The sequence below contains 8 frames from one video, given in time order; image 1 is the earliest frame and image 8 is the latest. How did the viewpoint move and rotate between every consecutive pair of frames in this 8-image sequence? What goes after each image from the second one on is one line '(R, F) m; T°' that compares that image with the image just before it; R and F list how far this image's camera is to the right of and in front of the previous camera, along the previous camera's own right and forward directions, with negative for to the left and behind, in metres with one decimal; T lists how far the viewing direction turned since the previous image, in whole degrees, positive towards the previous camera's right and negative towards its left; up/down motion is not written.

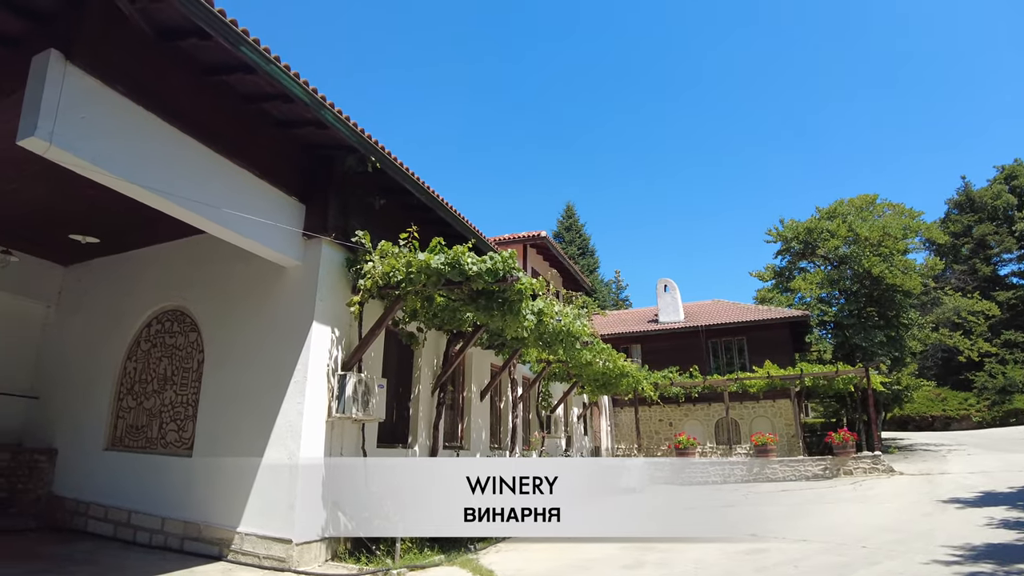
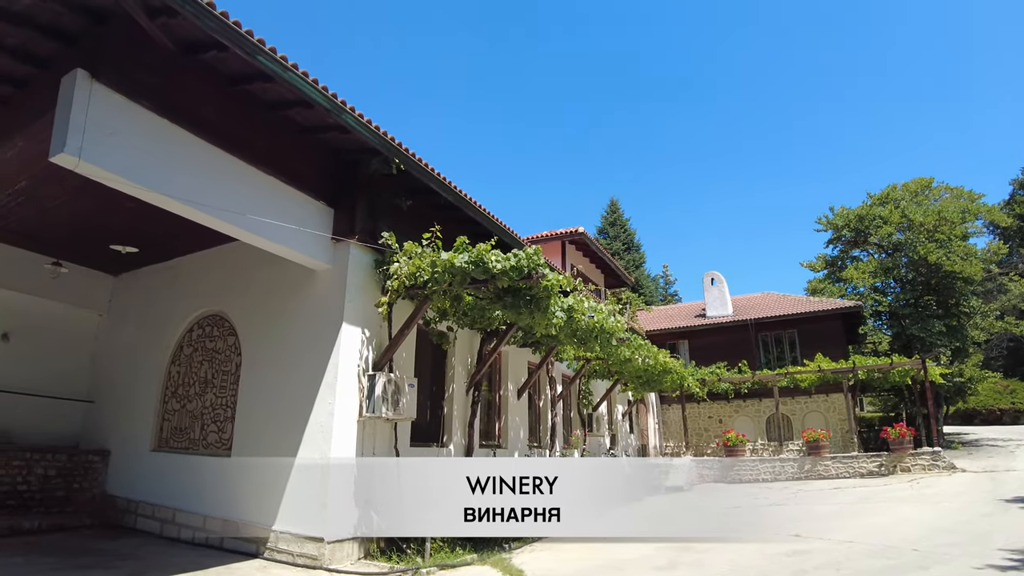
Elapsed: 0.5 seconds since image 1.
(+0.2, +0.1) m; -5°
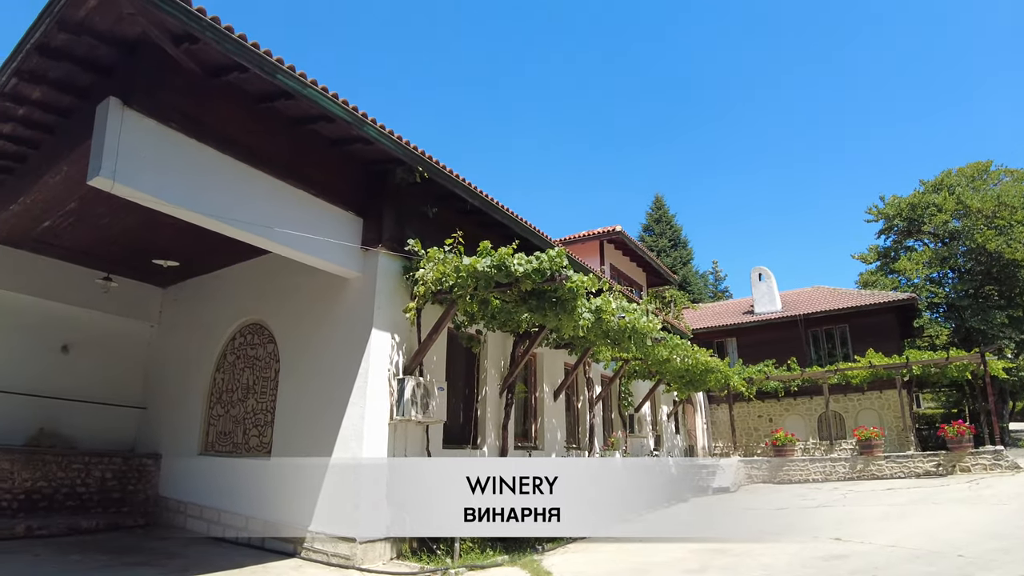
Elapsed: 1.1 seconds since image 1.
(+0.3, 0.0) m; -5°
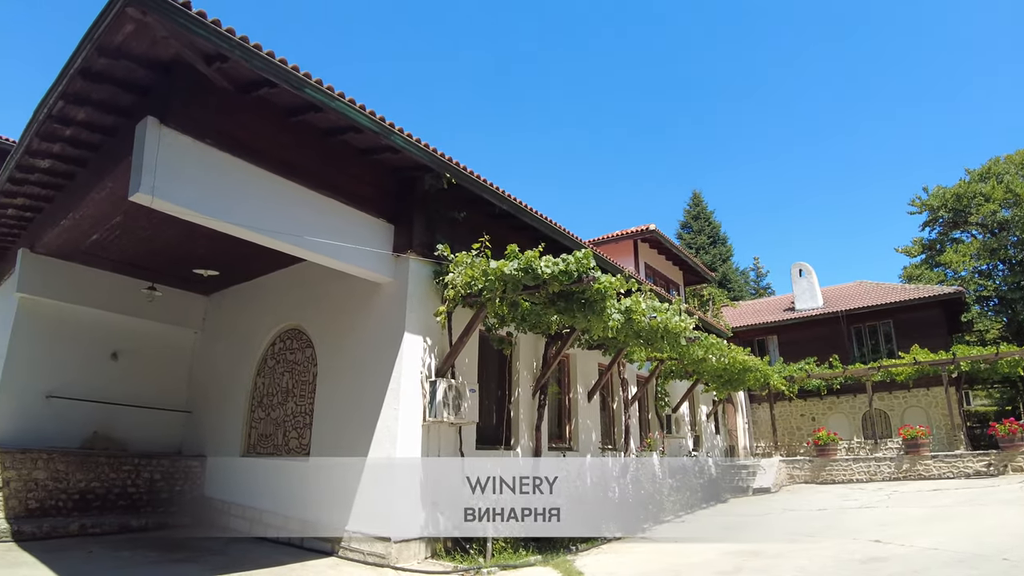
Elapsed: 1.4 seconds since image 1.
(+0.1, 0.0) m; -3°
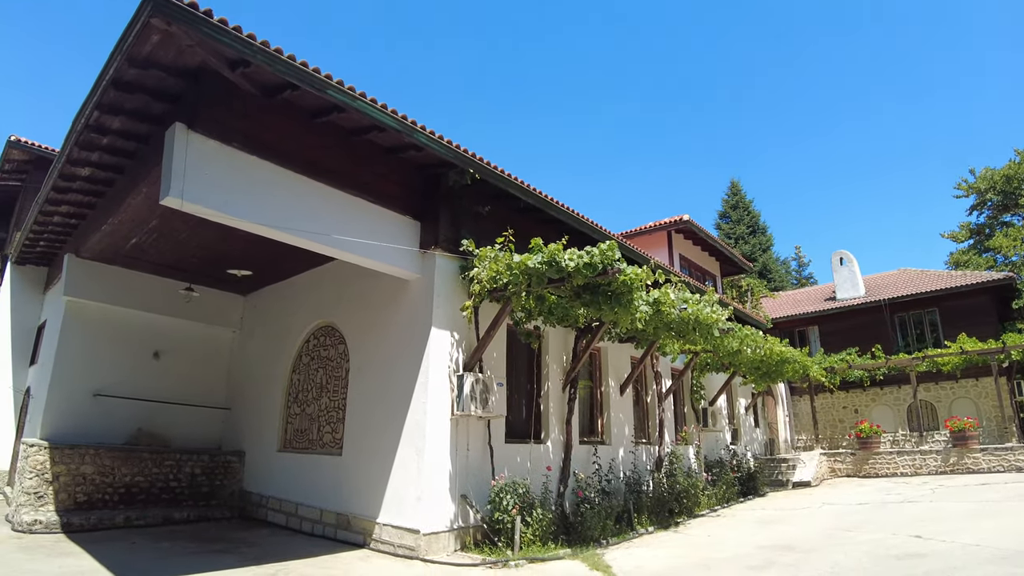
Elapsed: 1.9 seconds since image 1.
(+0.1, 0.0) m; -3°
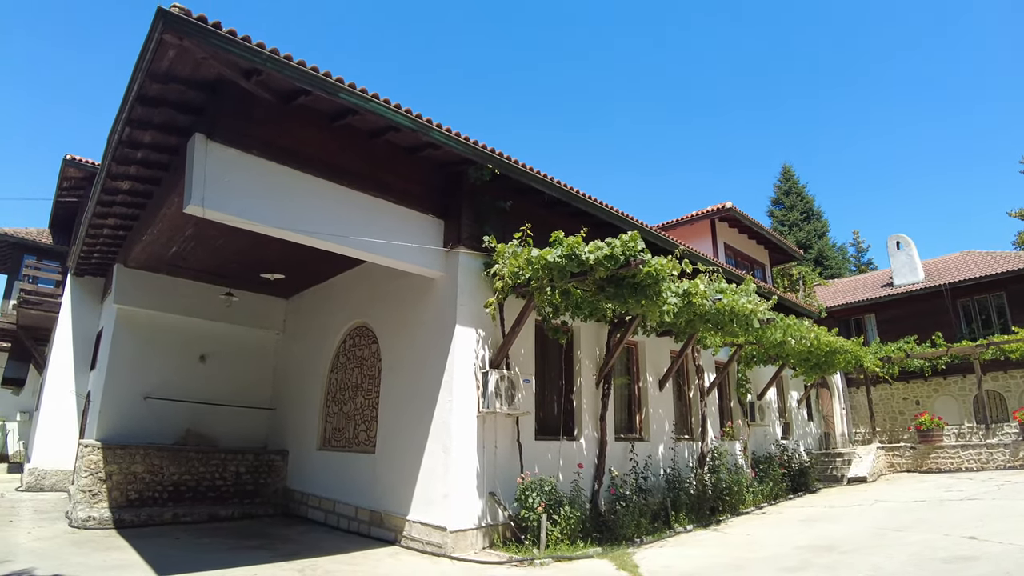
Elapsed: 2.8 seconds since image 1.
(+0.3, +0.1) m; -5°
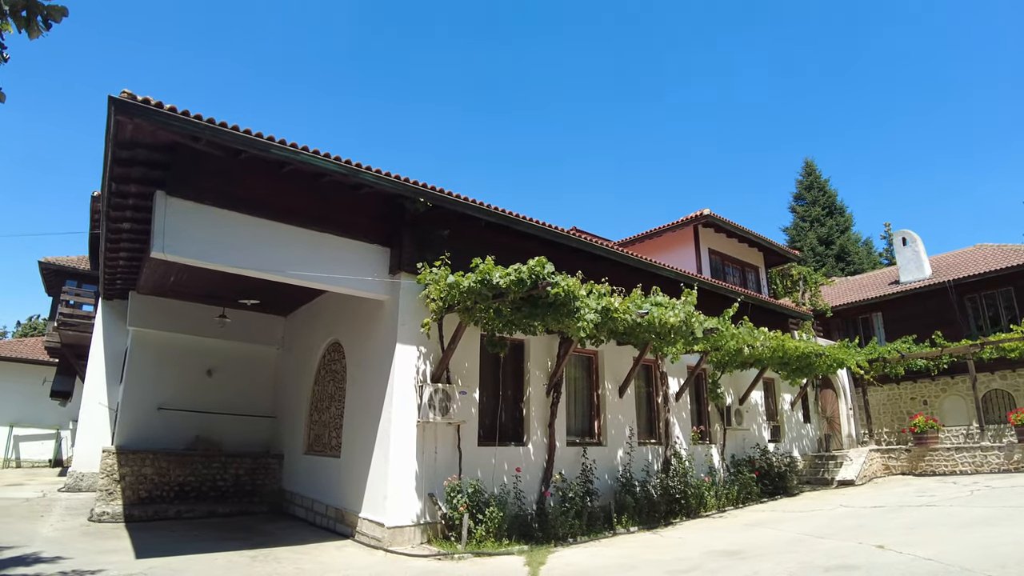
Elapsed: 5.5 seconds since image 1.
(+1.5, -0.6) m; -6°
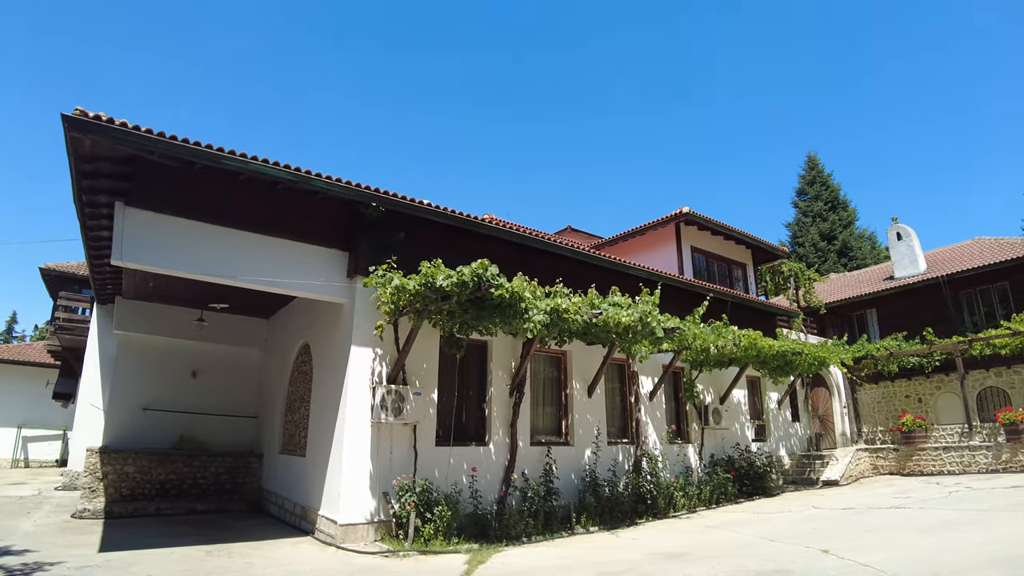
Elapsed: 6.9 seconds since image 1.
(+0.9, -0.1) m; -2°
